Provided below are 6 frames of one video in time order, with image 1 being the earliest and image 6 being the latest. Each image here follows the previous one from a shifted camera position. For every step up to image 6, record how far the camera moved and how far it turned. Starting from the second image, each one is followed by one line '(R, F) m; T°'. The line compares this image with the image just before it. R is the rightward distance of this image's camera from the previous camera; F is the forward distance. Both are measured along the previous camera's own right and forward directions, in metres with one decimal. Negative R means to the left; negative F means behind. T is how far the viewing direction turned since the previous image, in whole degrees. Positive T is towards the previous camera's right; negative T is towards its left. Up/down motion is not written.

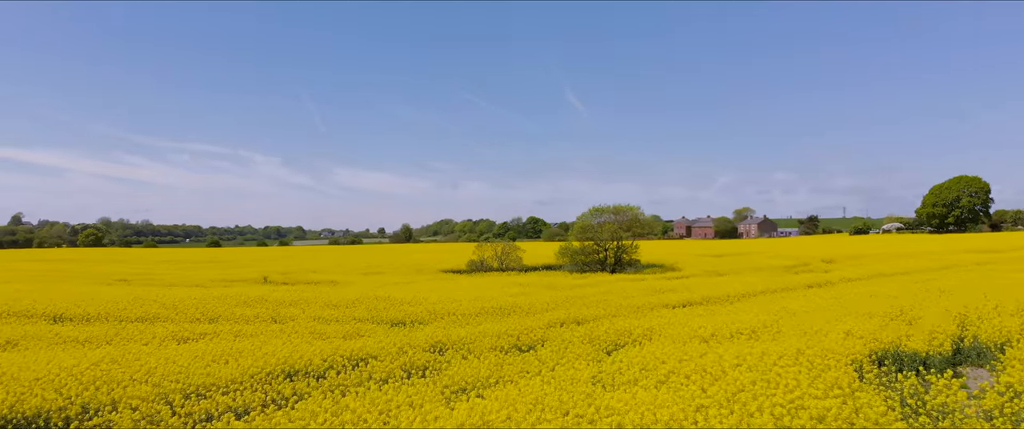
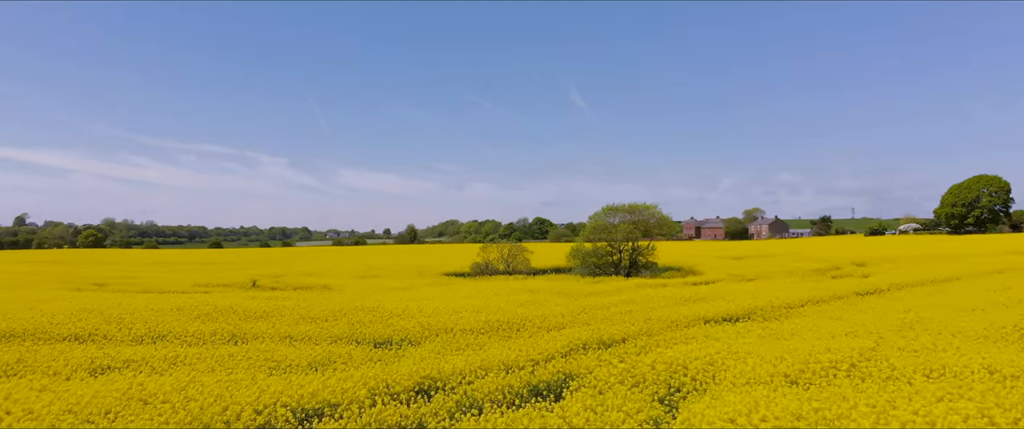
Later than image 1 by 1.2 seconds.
(-0.1, +2.5) m; -1°
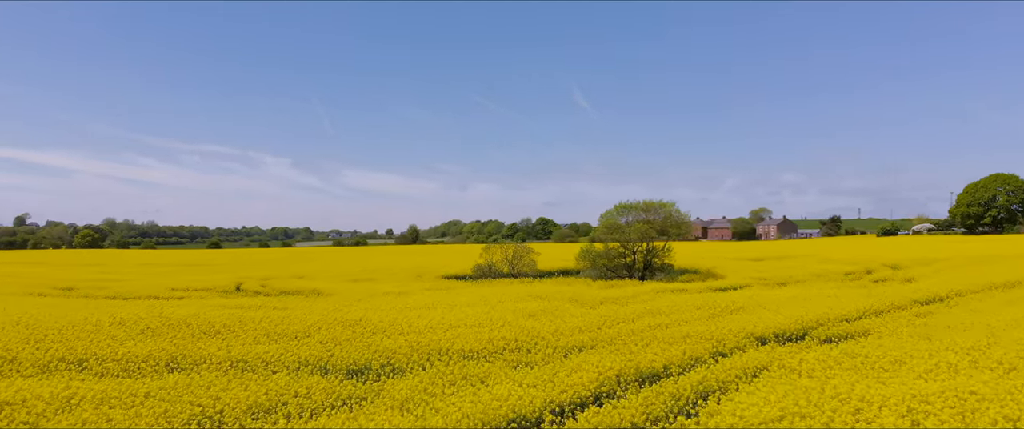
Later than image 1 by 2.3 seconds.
(-0.2, +2.4) m; 0°
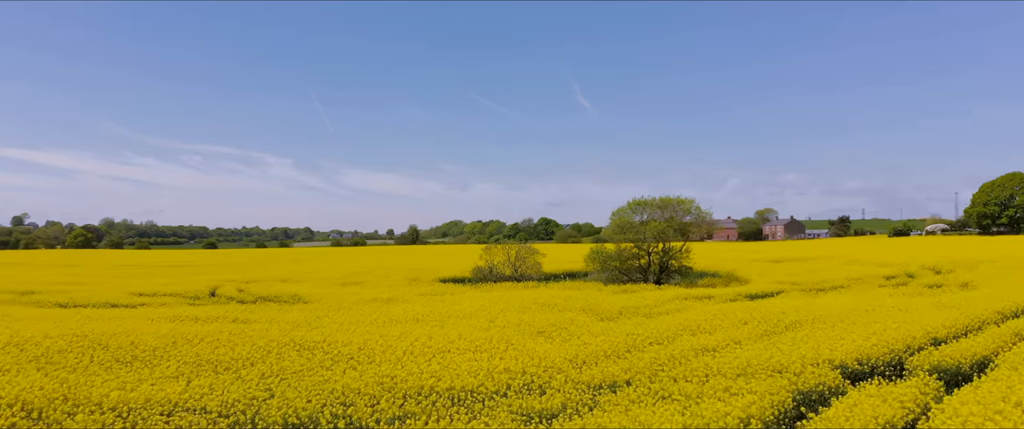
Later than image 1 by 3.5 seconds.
(-0.1, +2.8) m; 0°
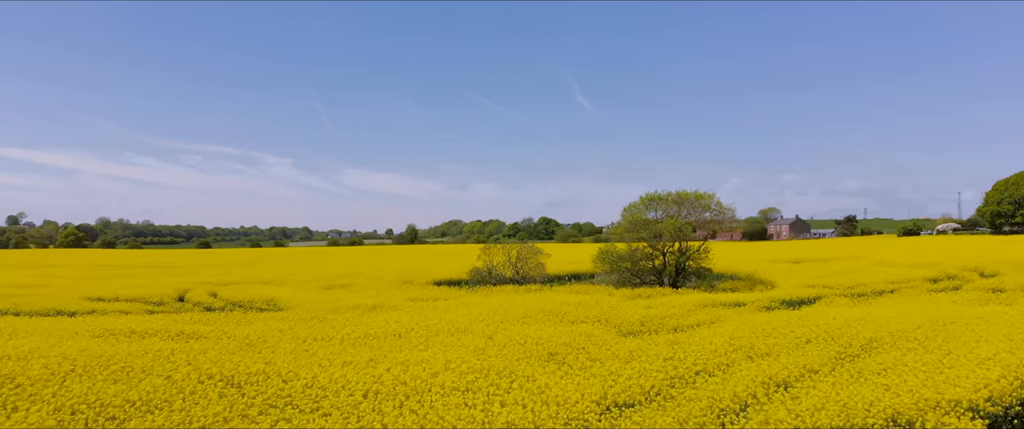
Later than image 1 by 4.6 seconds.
(-0.1, +2.6) m; 0°
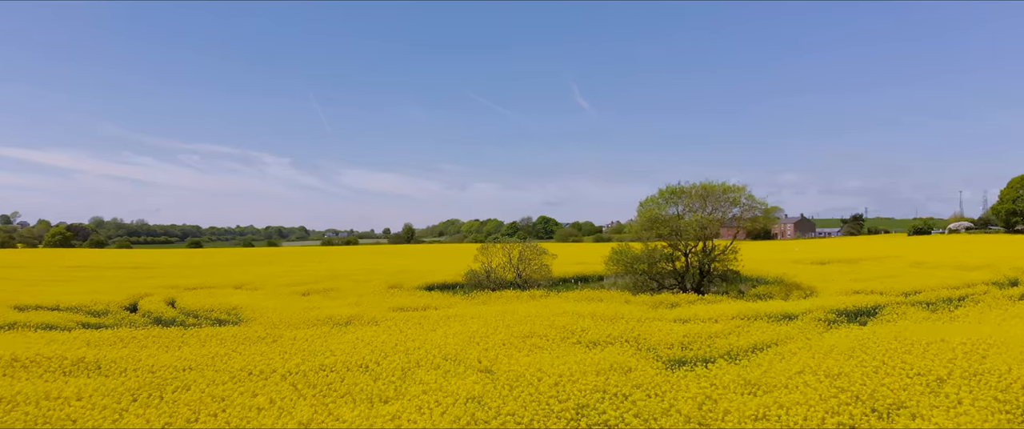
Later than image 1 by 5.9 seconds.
(-0.1, +3.1) m; 0°
